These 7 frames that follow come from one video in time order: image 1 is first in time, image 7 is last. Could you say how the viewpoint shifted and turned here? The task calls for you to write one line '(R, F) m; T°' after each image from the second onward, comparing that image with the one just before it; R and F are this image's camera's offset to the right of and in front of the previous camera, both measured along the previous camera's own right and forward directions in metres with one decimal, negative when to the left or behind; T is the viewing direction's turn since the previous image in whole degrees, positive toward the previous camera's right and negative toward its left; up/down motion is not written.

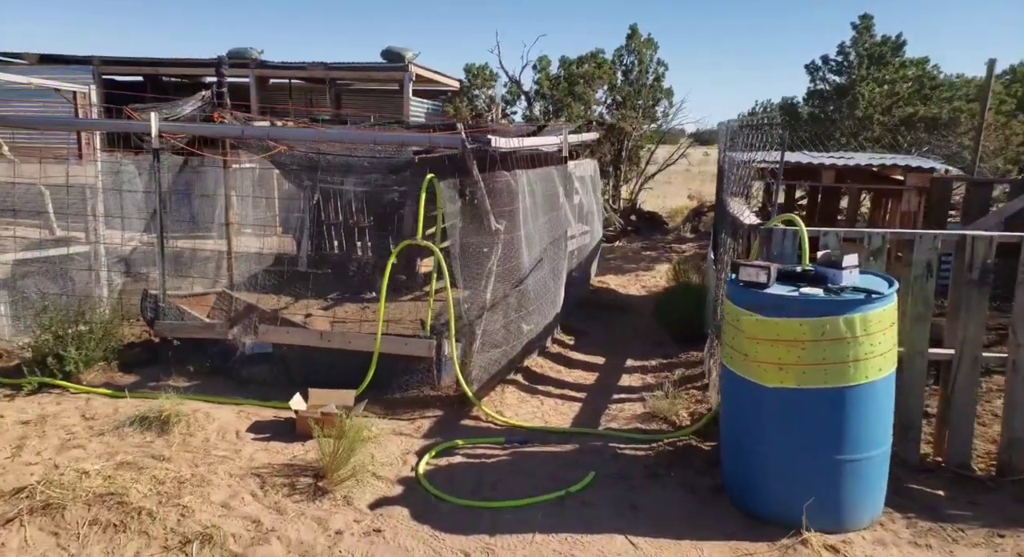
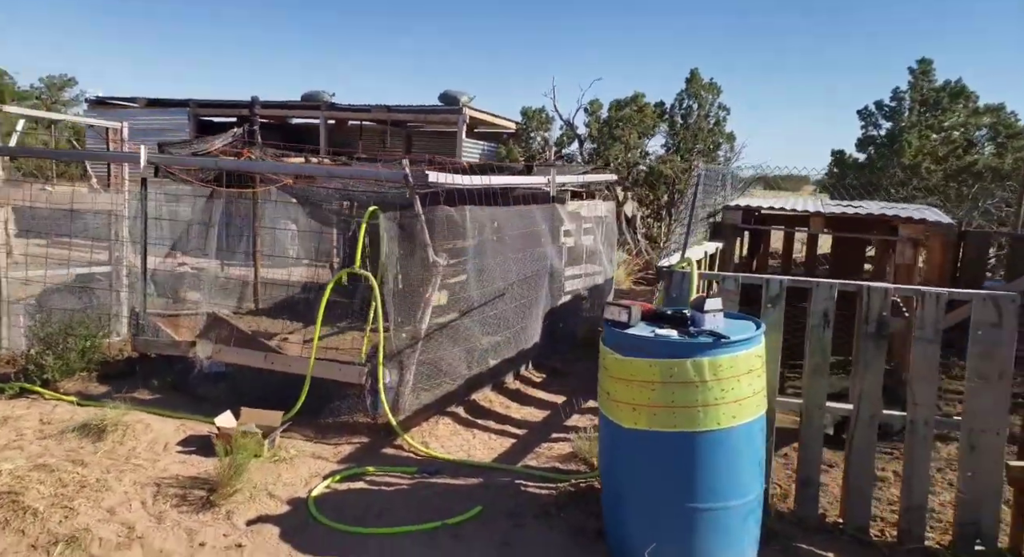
(+1.2, +0.1) m; -9°
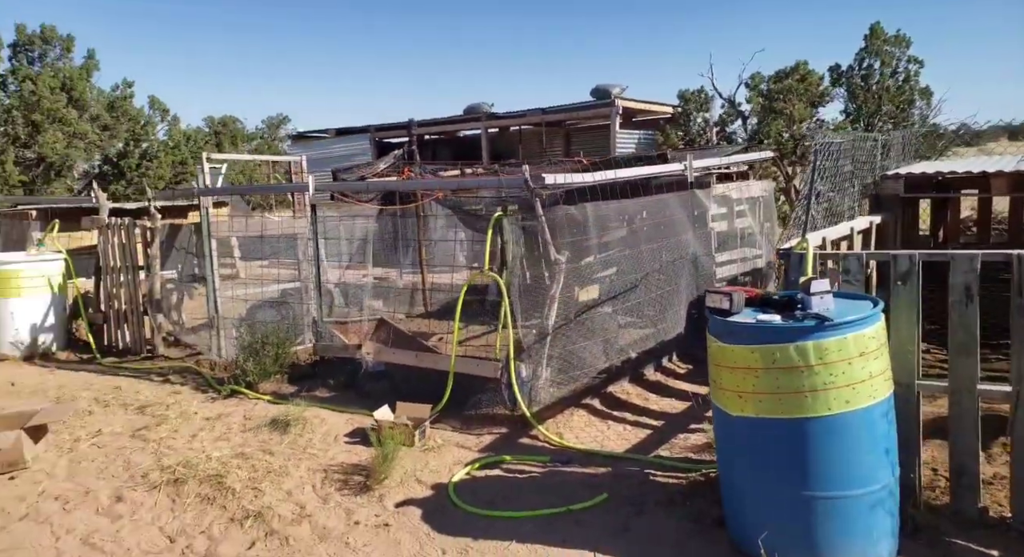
(+0.5, -0.1) m; -15°
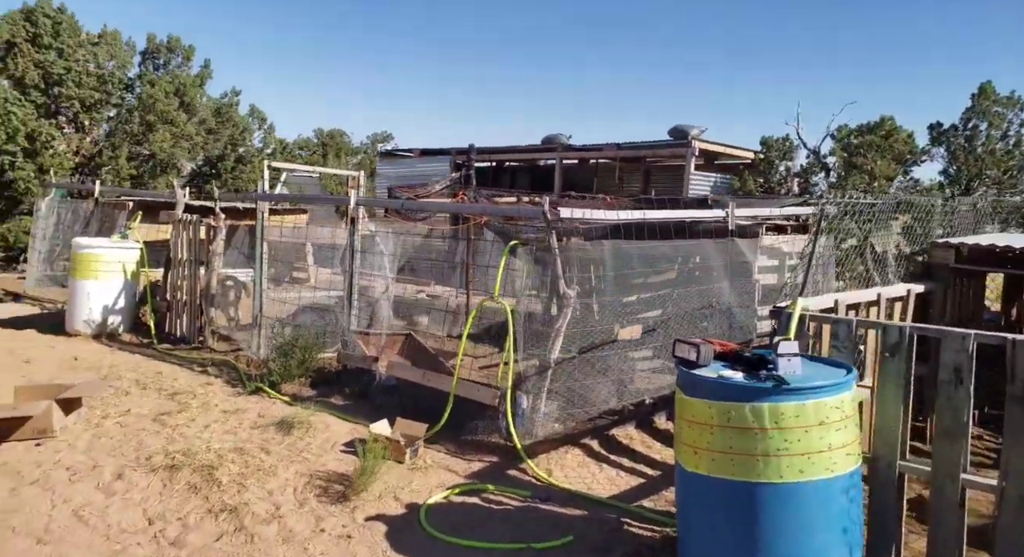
(+0.6, 0.0) m; -7°
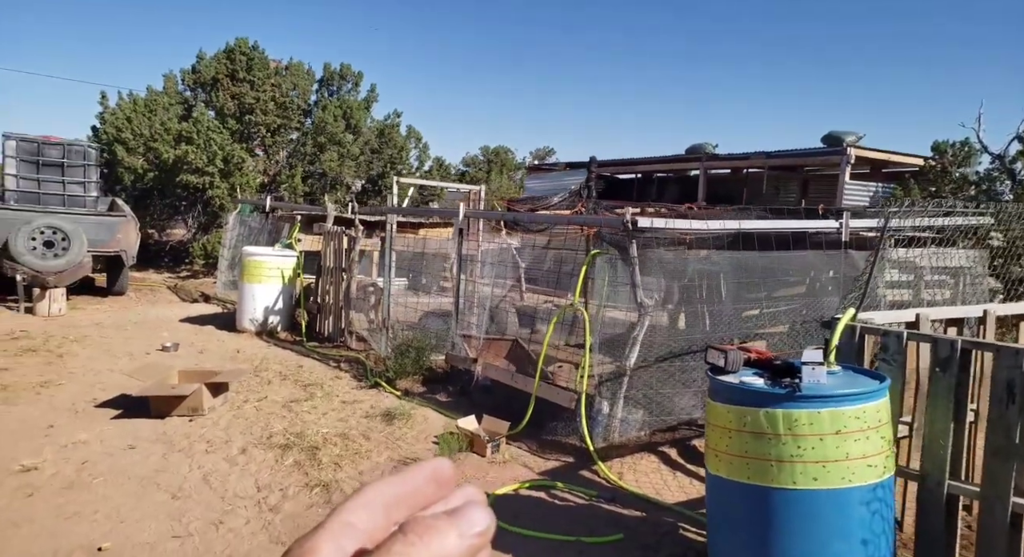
(+0.7, -0.2) m; -13°
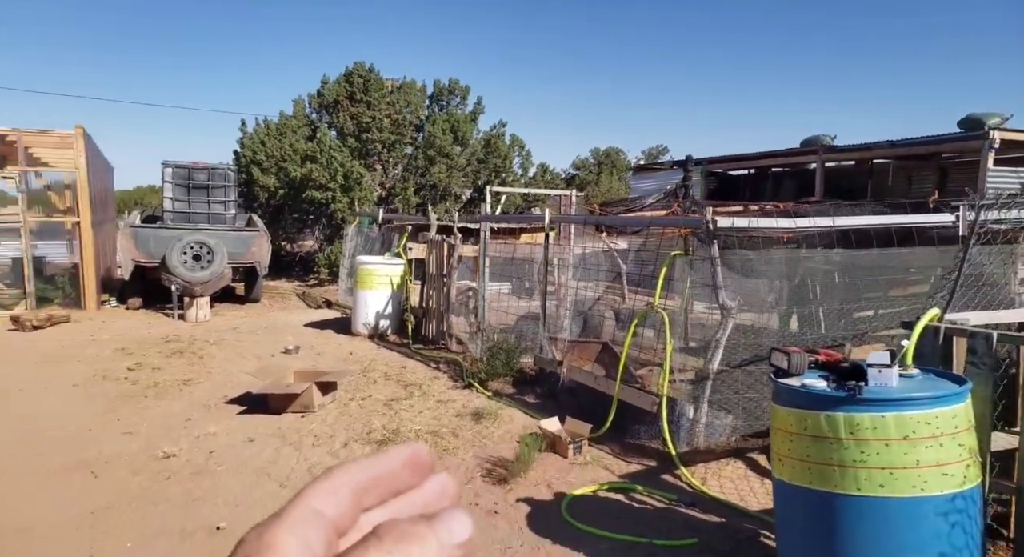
(+0.3, -0.1) m; -9°
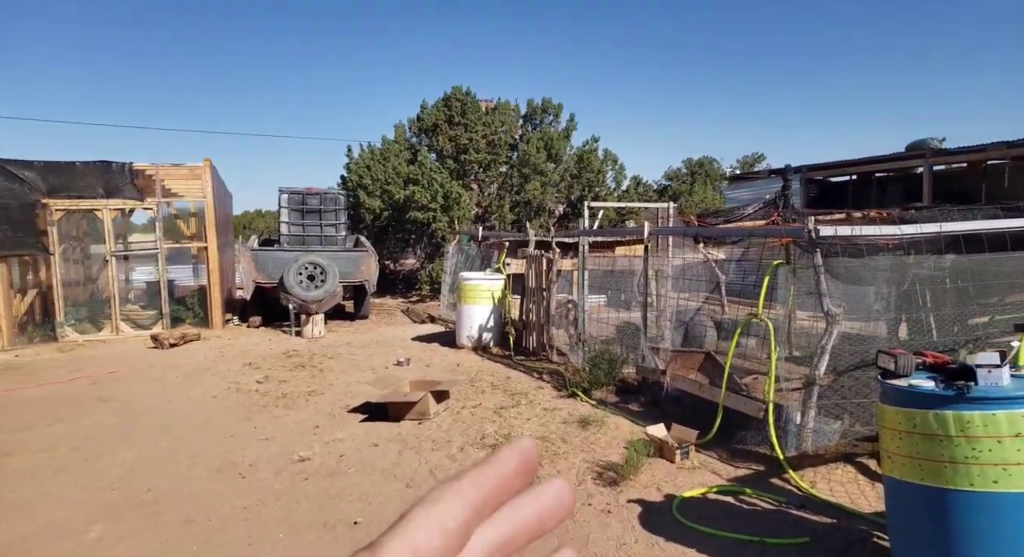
(-0.1, -0.3) m; -7°
